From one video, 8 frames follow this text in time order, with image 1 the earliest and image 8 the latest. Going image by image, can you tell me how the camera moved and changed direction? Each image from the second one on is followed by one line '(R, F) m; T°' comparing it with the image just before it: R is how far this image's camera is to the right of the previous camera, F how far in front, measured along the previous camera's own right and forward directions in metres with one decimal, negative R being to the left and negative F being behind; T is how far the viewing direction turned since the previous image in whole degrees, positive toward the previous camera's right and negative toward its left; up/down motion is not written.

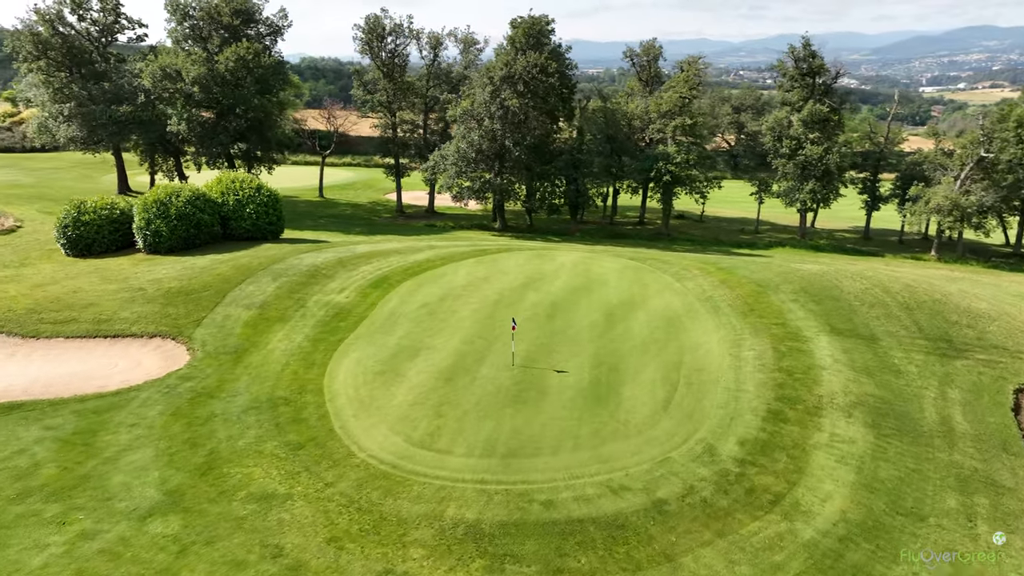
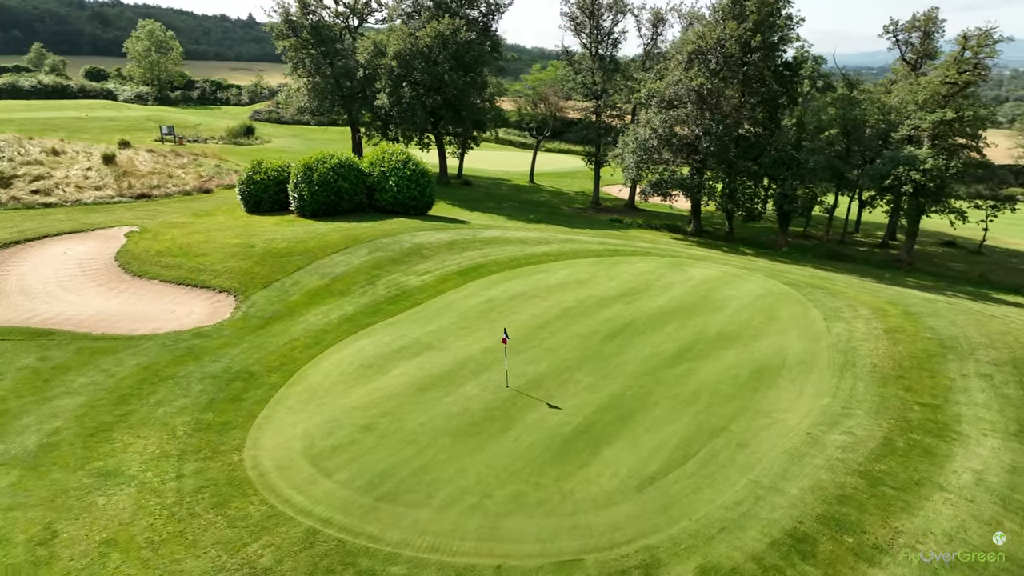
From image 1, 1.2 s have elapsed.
(+6.1, +5.0) m; -24°
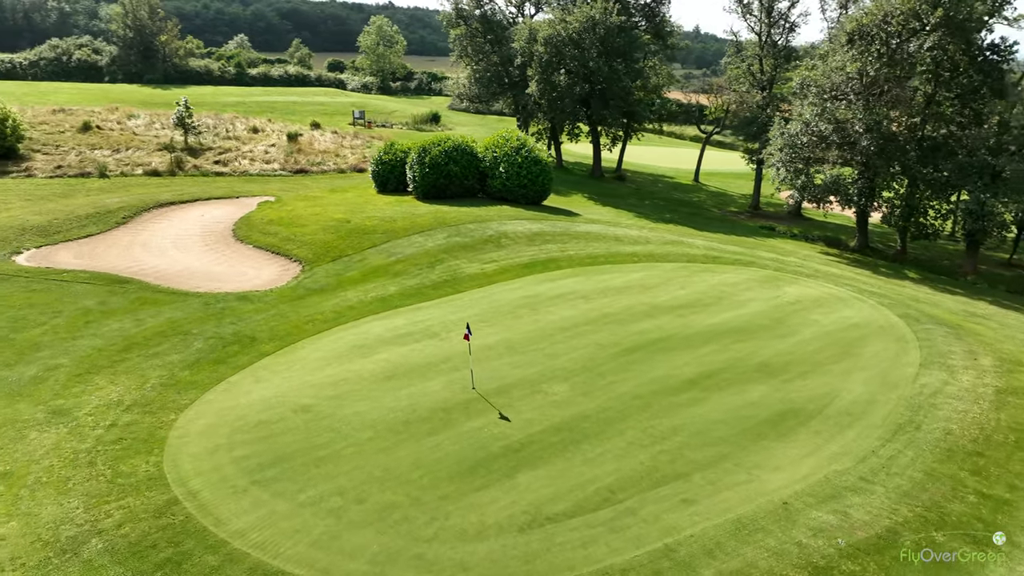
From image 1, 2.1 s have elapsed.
(+4.7, +2.3) m; -18°
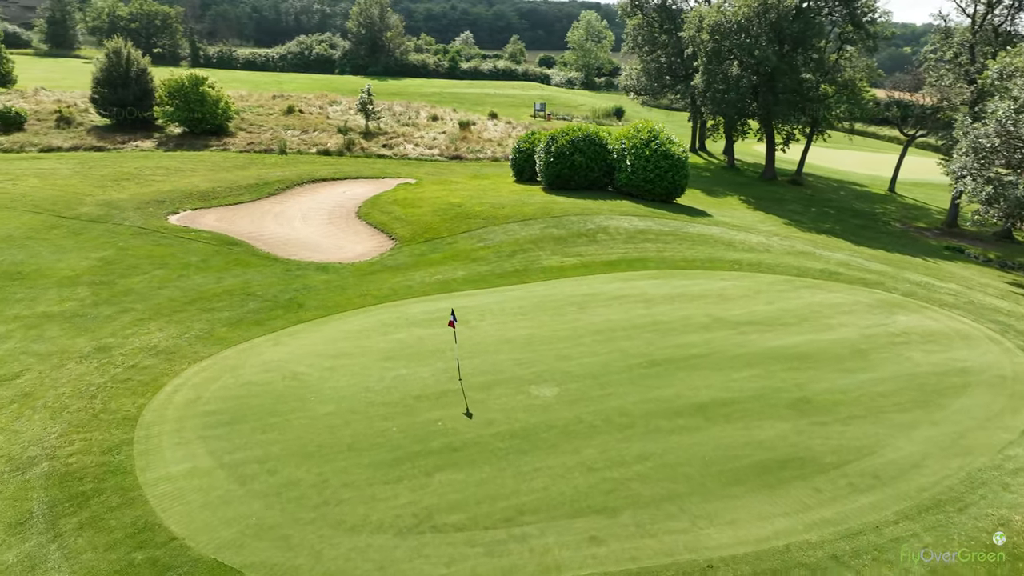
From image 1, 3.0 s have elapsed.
(+3.9, +1.6) m; -17°
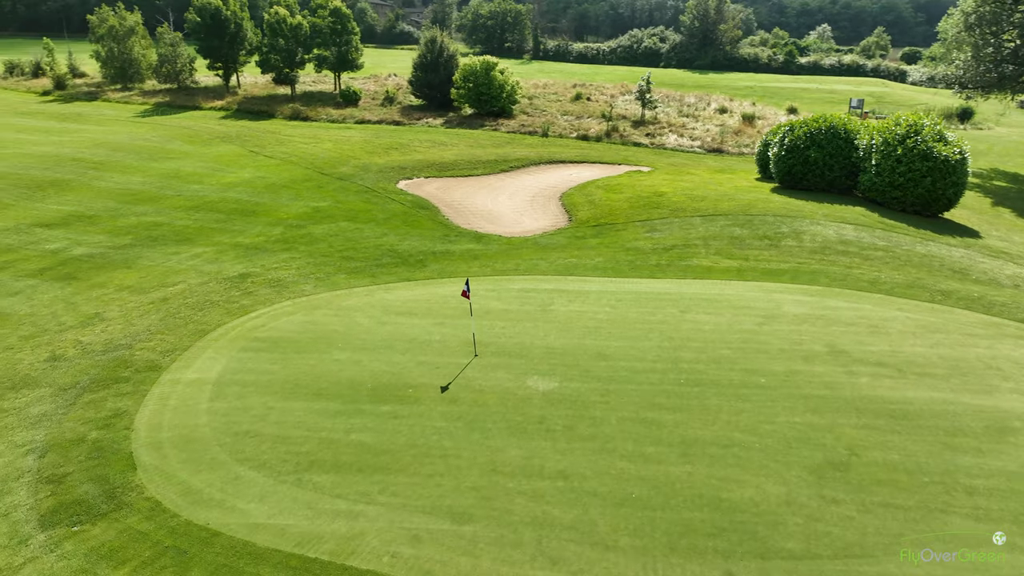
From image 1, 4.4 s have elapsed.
(+4.9, +2.3) m; -27°
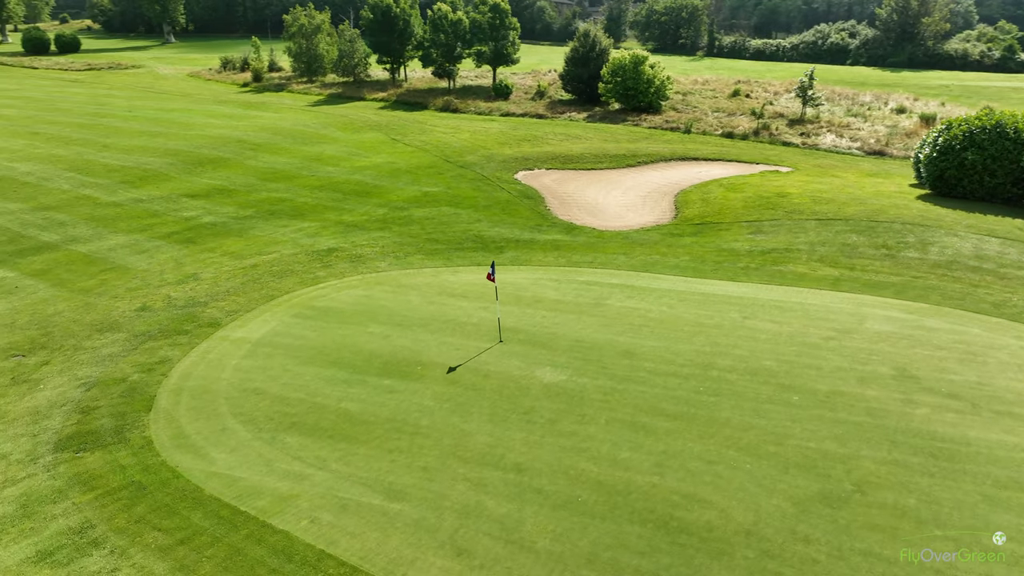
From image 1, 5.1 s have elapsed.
(+2.3, +0.7) m; -14°
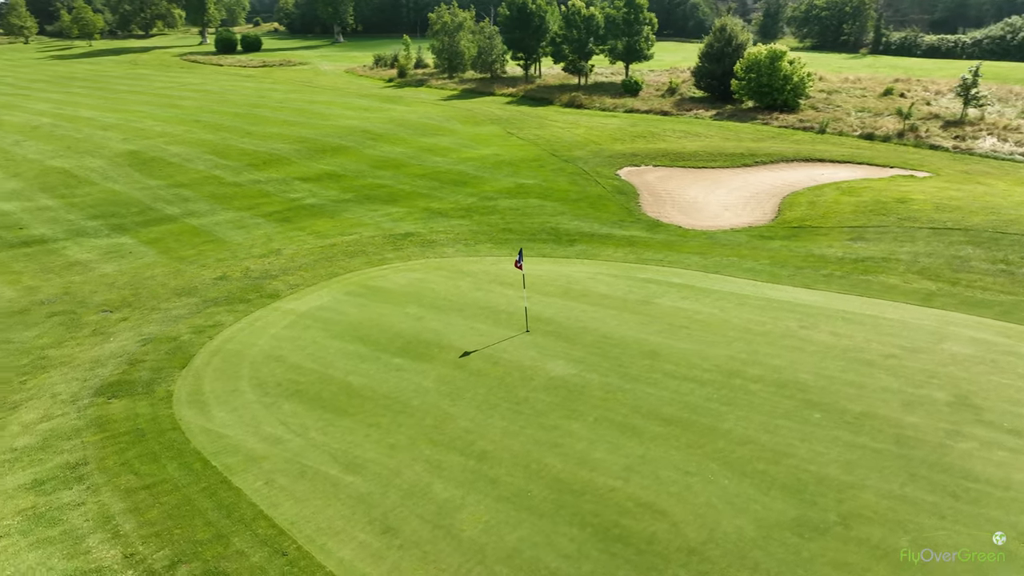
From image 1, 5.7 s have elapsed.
(+1.8, +0.5) m; -12°
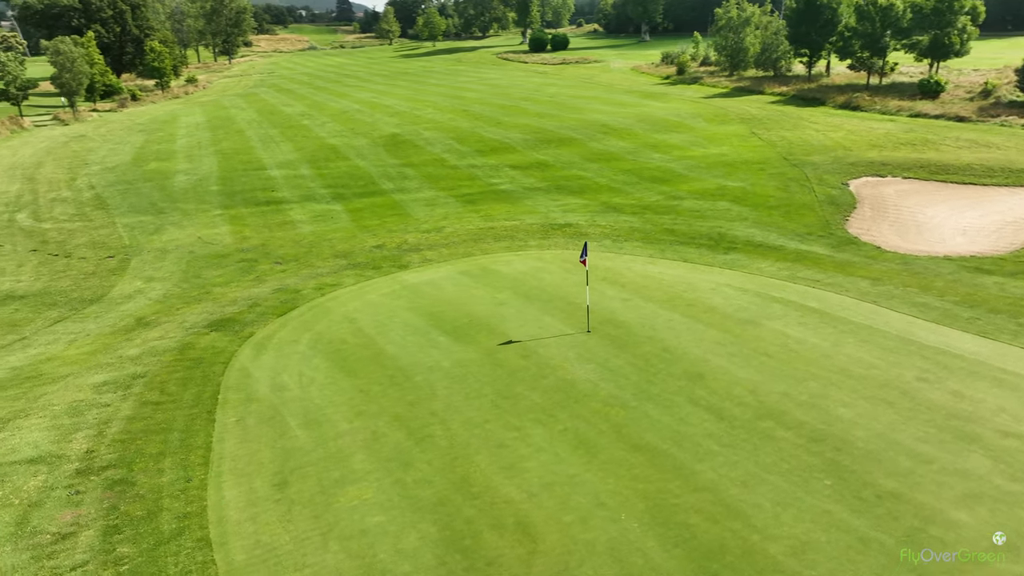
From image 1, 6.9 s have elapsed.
(+3.3, +1.1) m; -23°
